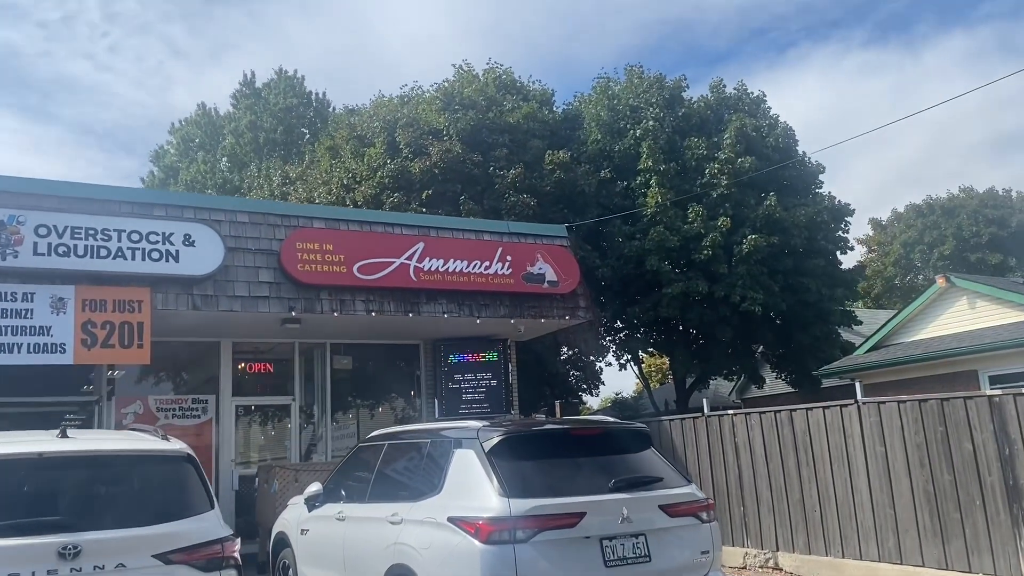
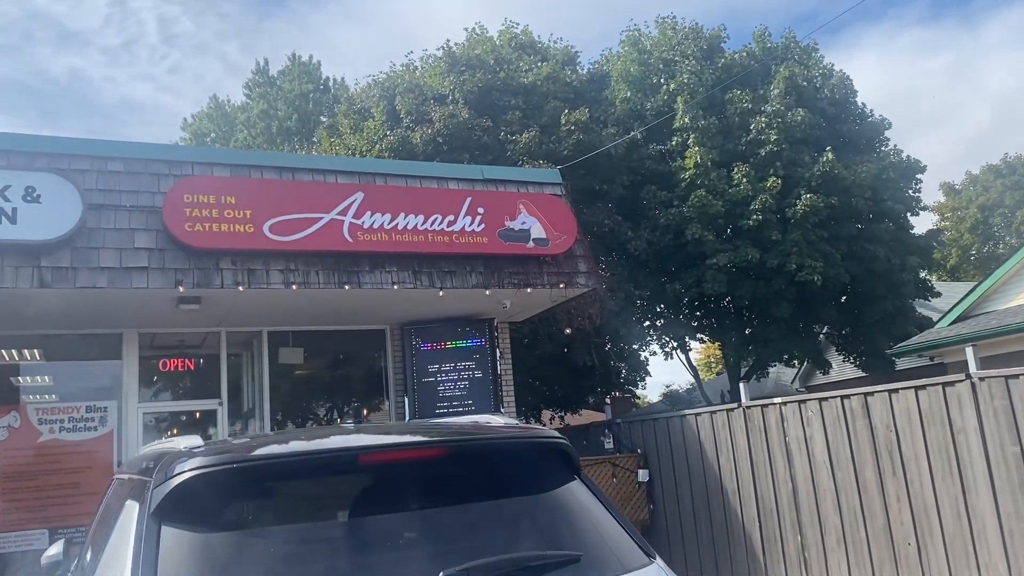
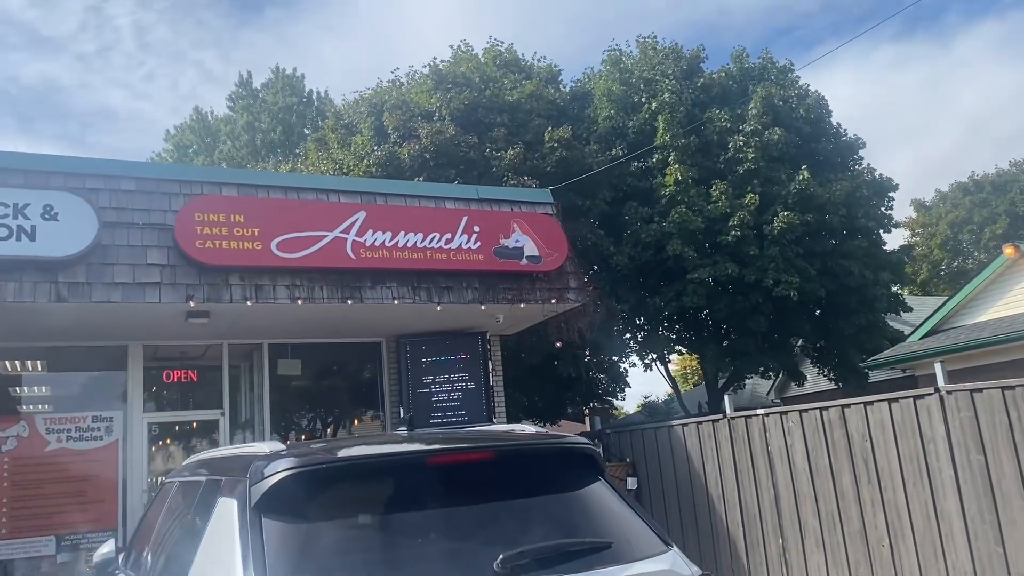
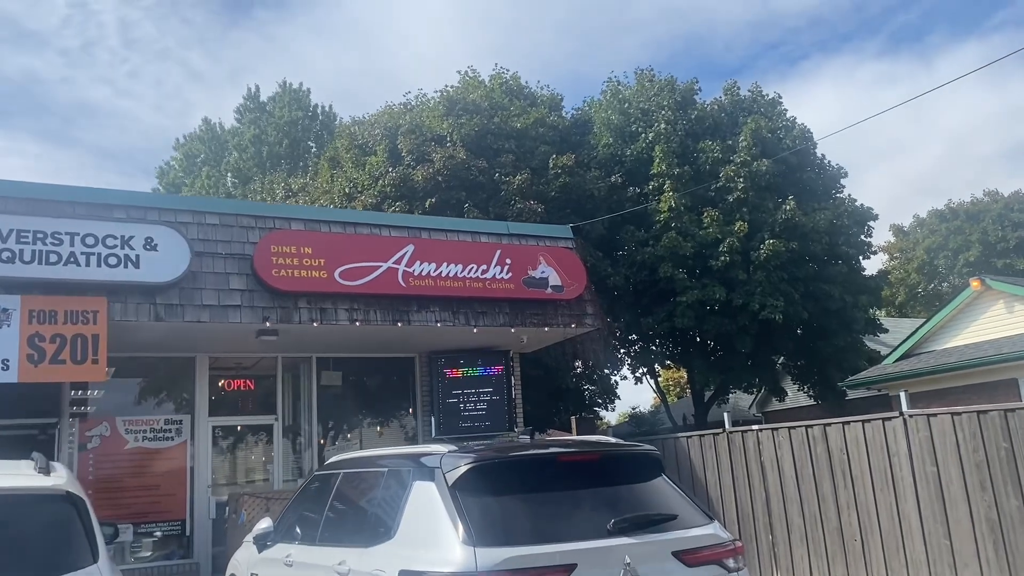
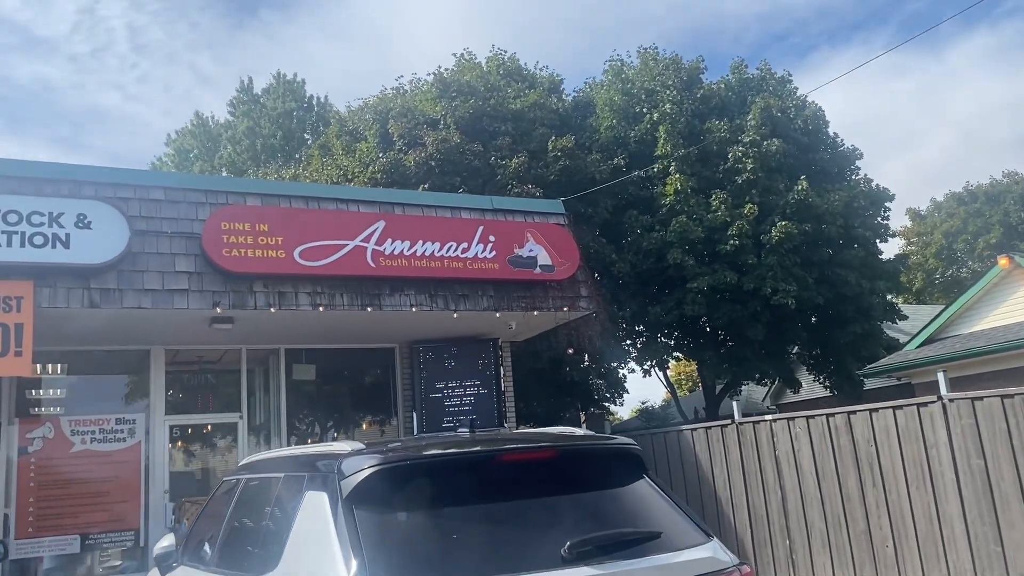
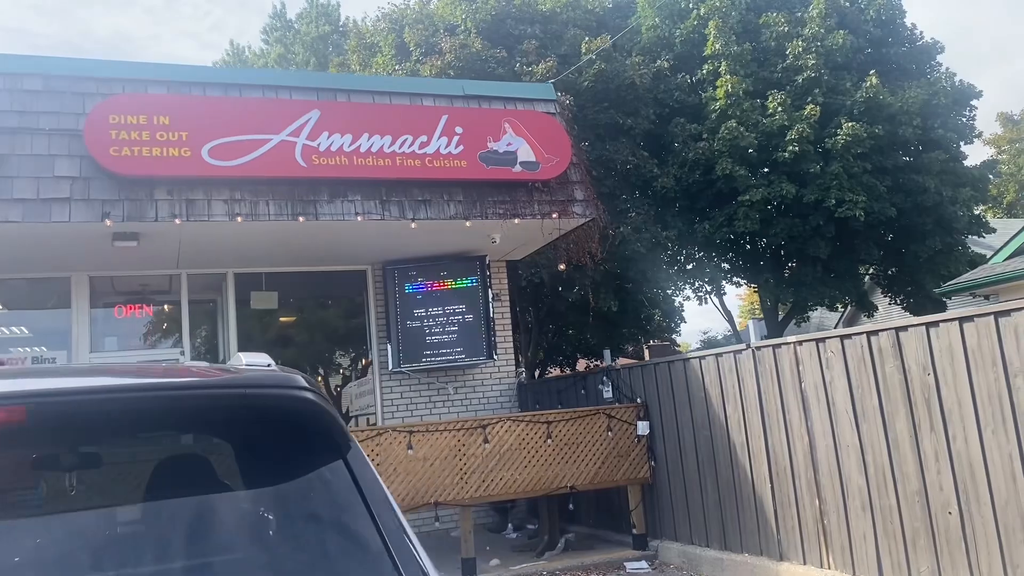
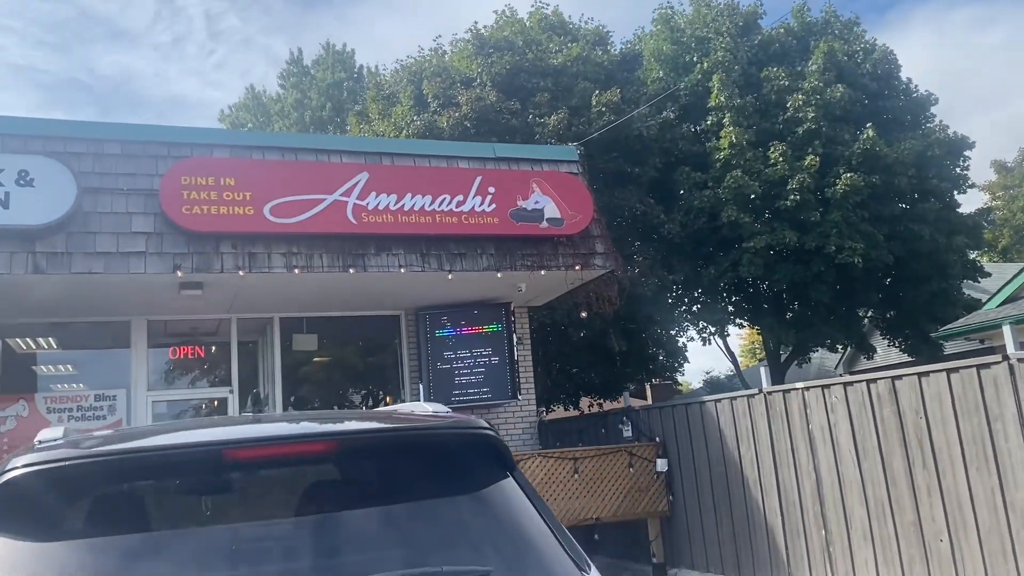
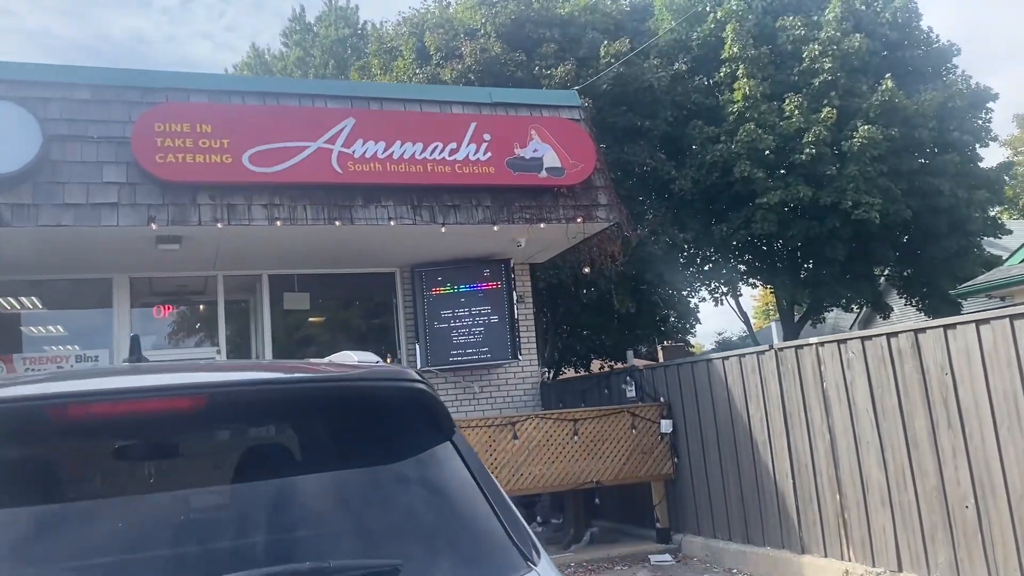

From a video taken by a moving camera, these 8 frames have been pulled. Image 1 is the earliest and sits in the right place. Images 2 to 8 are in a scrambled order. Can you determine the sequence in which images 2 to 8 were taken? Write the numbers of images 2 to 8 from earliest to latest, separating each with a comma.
4, 5, 3, 2, 7, 8, 6
